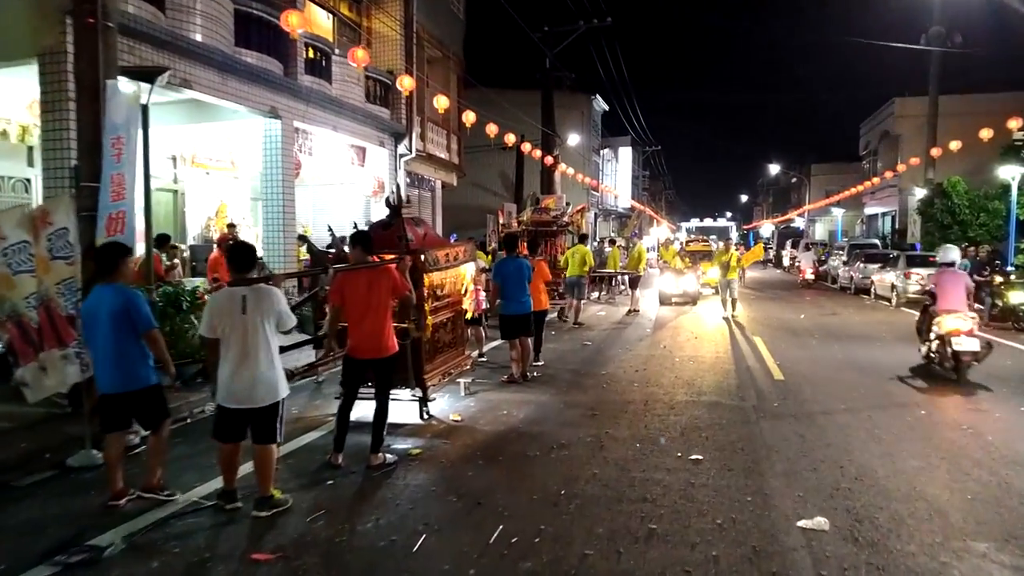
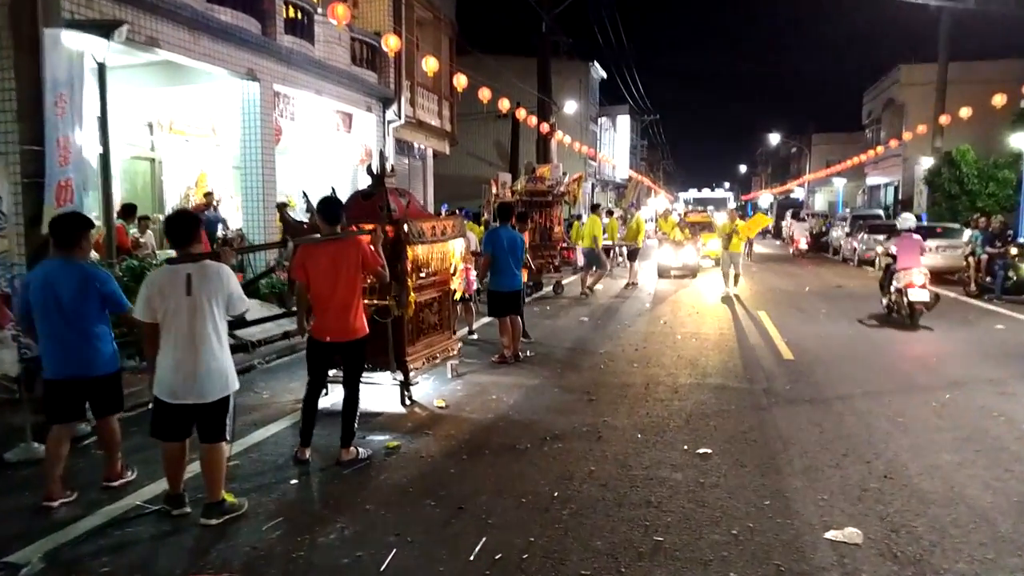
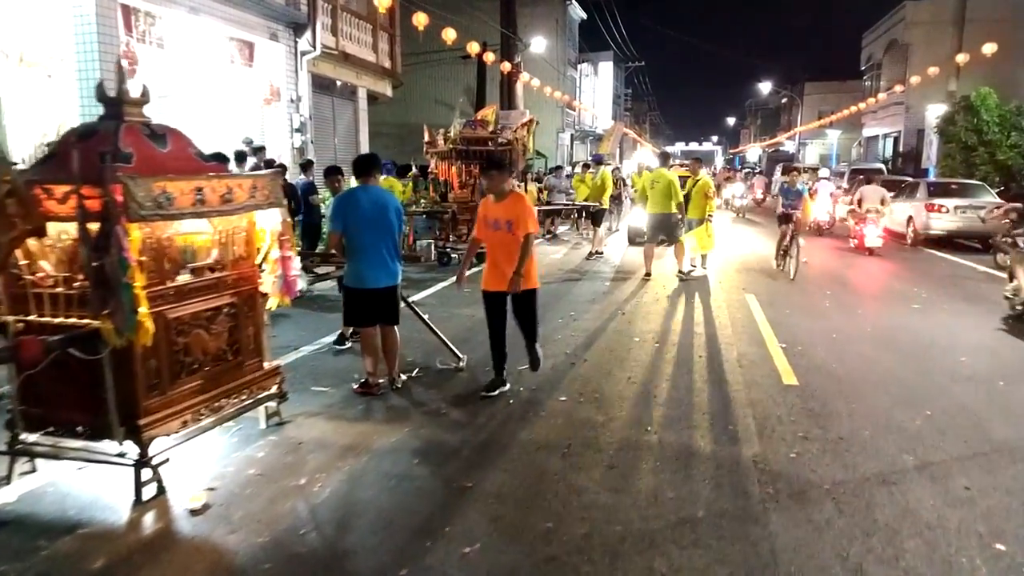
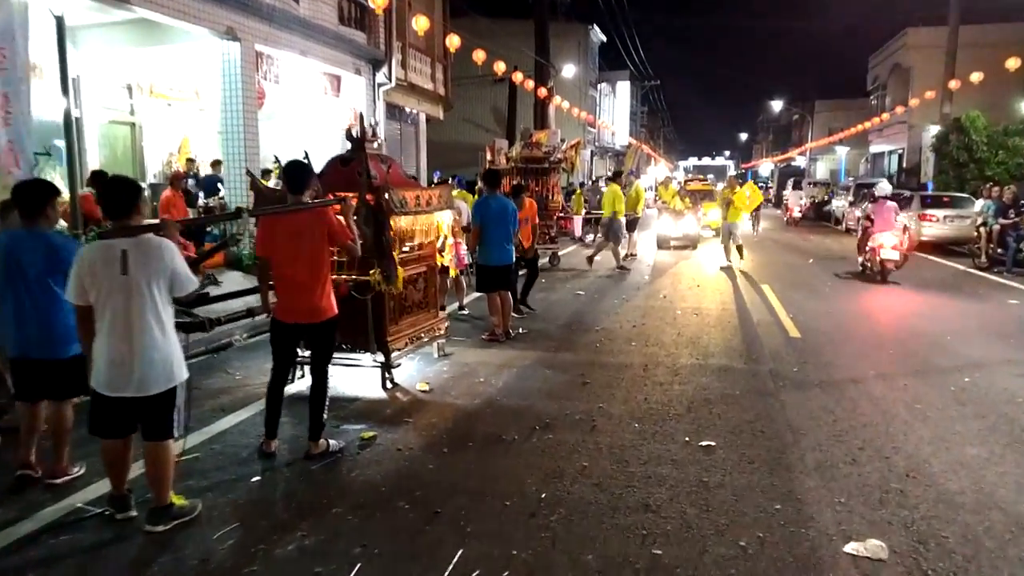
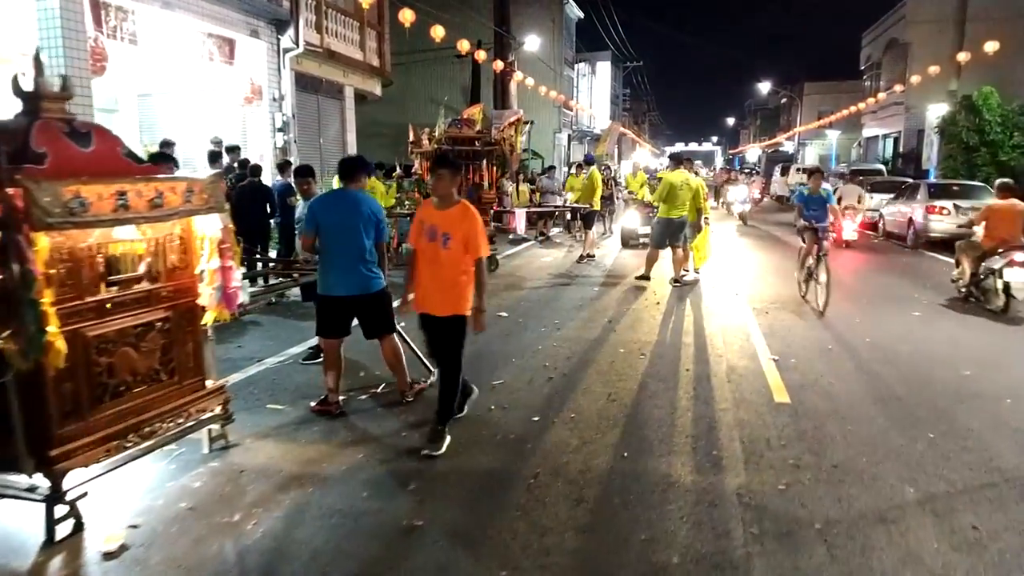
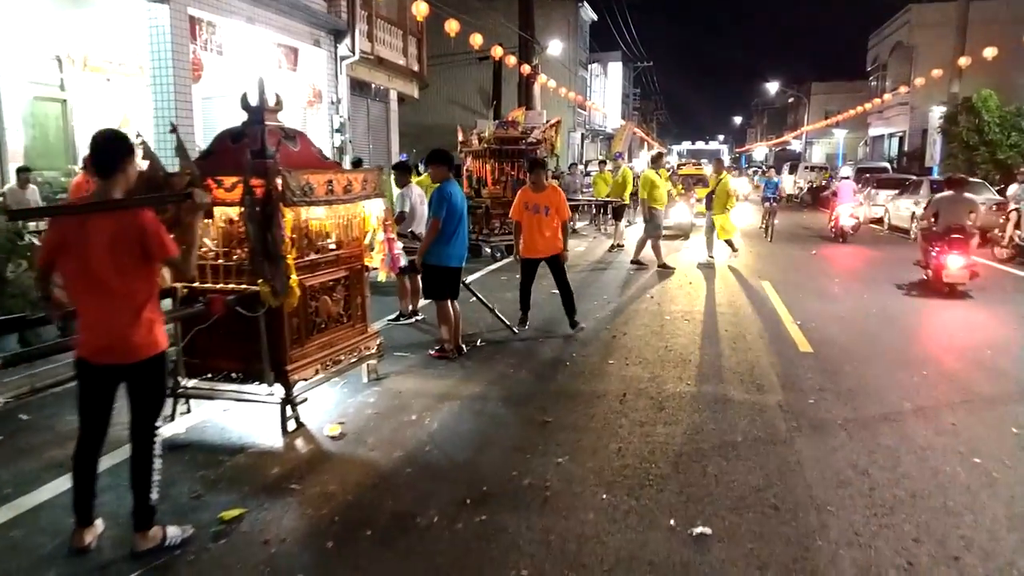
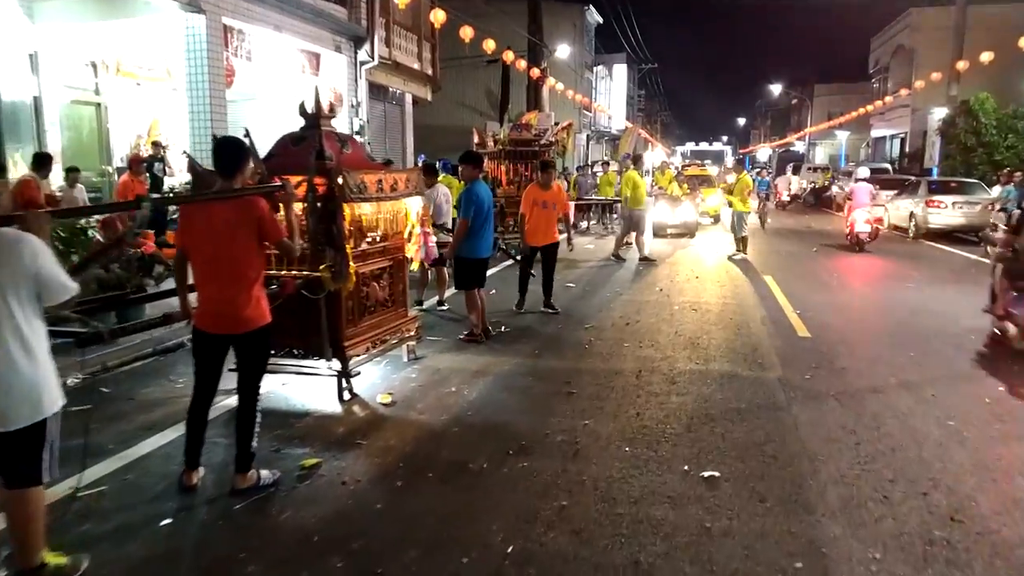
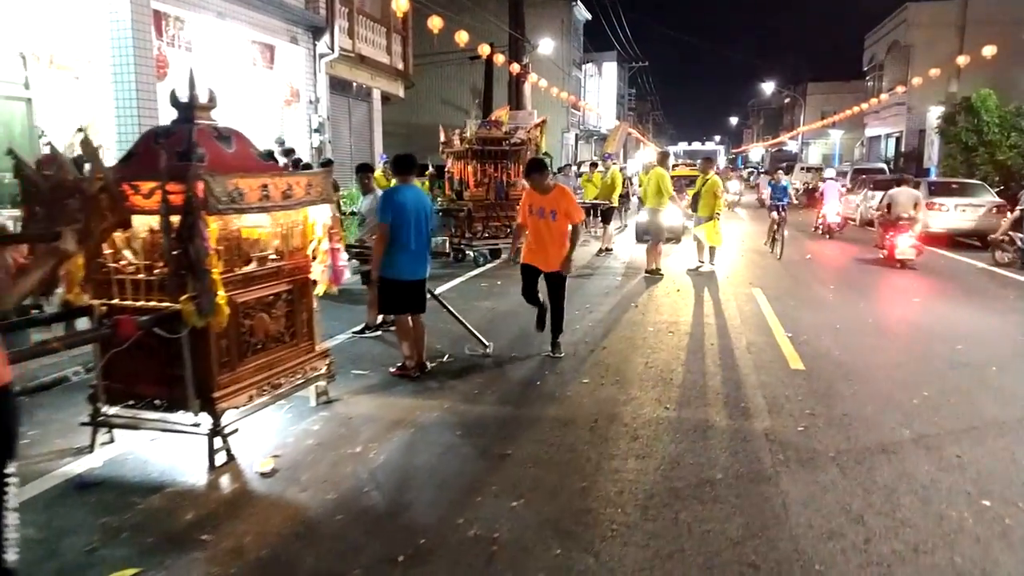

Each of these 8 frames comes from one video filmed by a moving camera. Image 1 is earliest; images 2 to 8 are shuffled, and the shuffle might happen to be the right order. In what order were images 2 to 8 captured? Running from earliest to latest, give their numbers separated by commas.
2, 4, 7, 6, 8, 3, 5
